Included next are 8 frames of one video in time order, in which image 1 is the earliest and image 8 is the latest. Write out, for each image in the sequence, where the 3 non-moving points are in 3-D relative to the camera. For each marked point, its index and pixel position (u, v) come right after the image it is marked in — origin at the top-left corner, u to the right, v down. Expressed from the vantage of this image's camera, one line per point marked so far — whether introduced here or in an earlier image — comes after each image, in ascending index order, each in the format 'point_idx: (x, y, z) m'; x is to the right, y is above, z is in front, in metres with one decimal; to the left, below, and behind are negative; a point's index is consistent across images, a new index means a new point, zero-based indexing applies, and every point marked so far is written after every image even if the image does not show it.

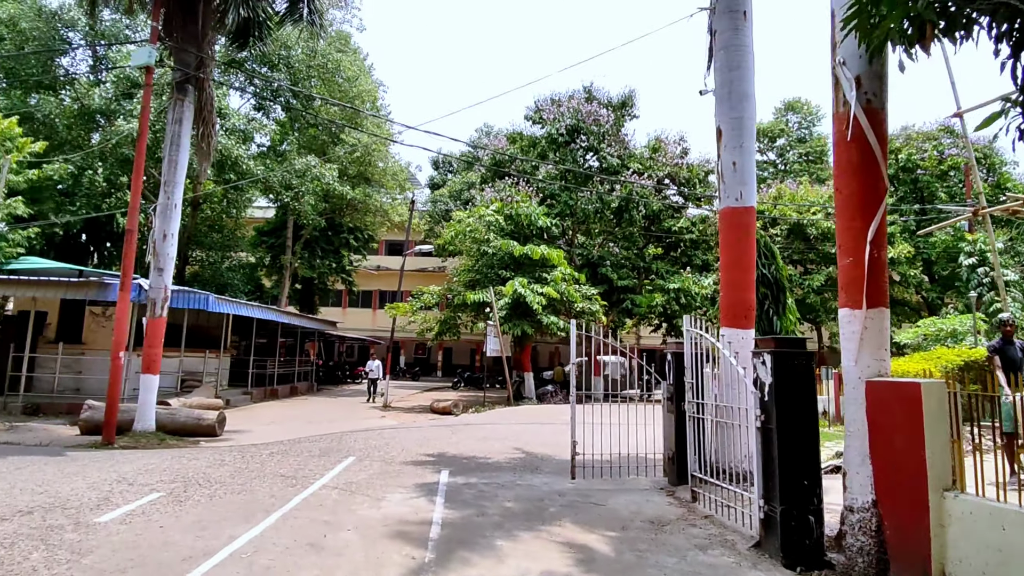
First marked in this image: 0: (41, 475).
0: (-5.3, -2.1, +6.7) m
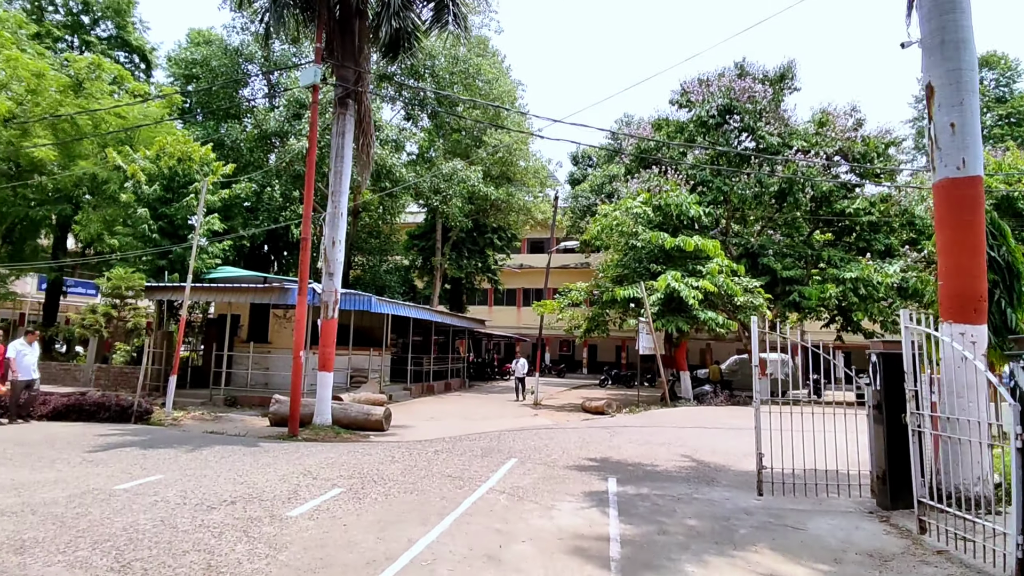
0: (-3.3, -2.2, +7.3) m
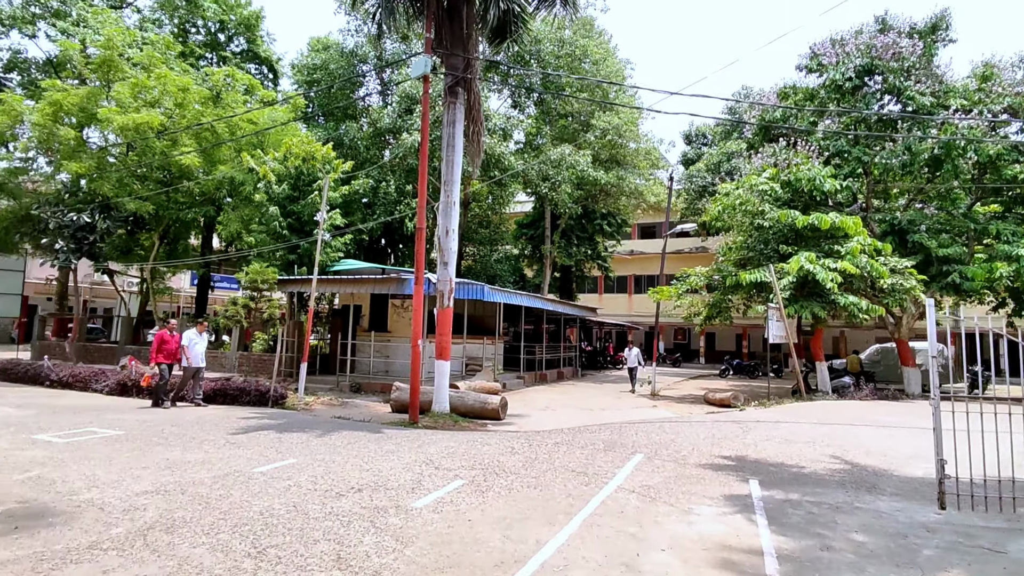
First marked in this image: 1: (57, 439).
0: (-1.8, -2.0, +7.4) m
1: (-6.0, -2.0, +7.9) m
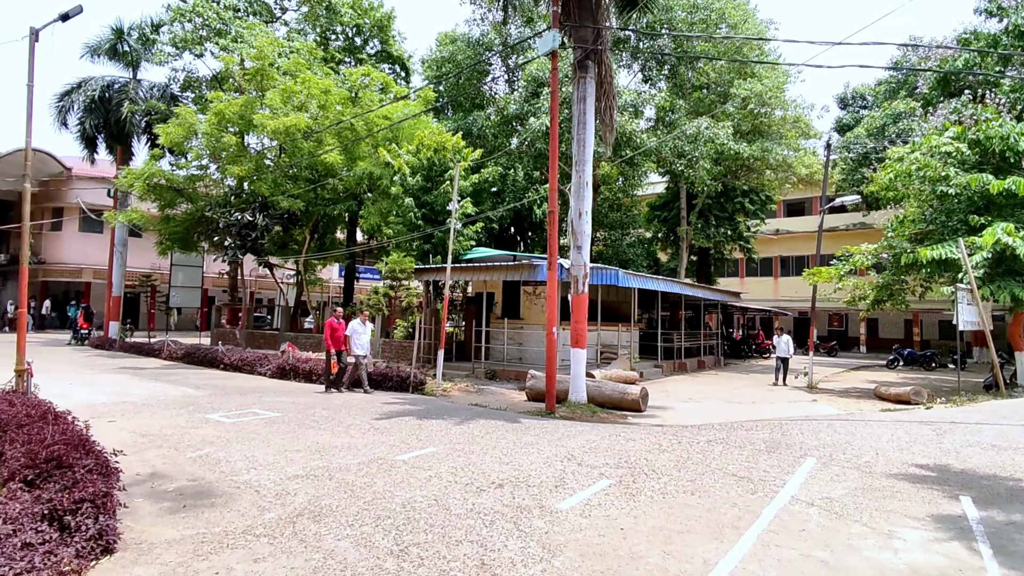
0: (-0.1, -1.9, +7.2) m
1: (-4.1, -1.9, +8.5) m
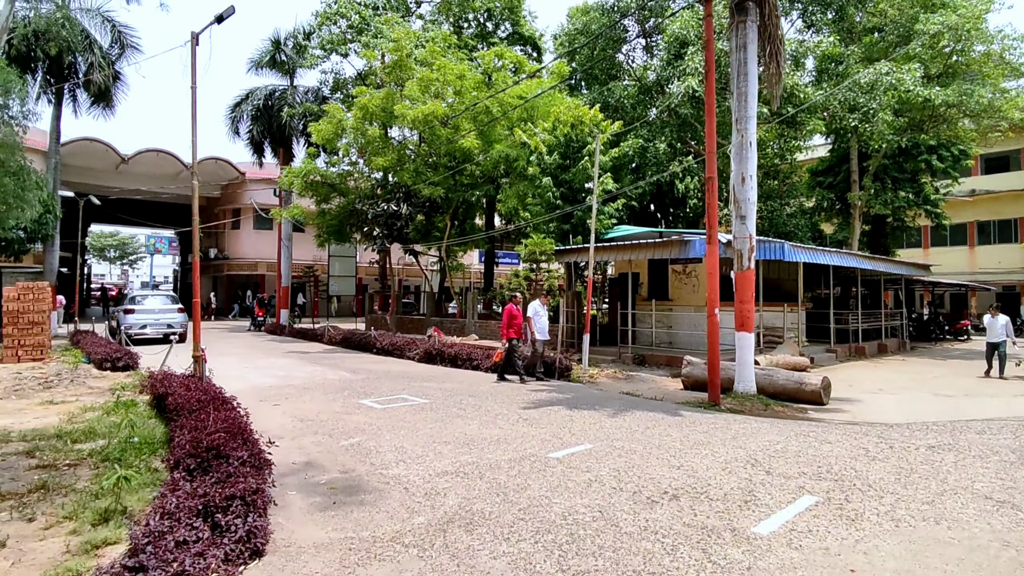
0: (+1.7, -1.6, +6.3) m
1: (-1.9, -1.7, +8.5) m
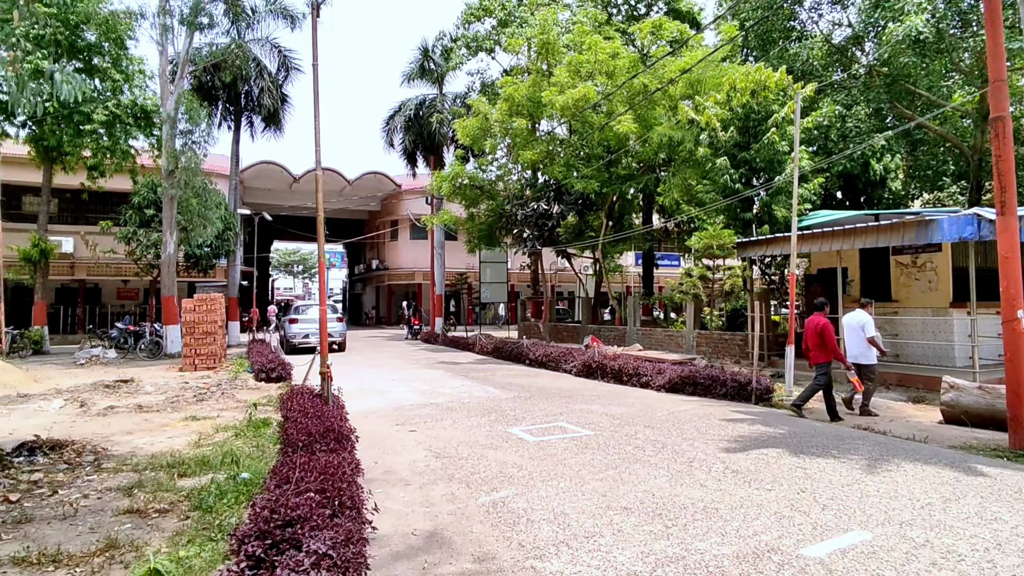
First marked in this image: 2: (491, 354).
0: (+3.1, -1.5, +3.7) m
1: (+0.2, -1.7, +6.8) m
2: (-0.6, -2.0, +17.8) m
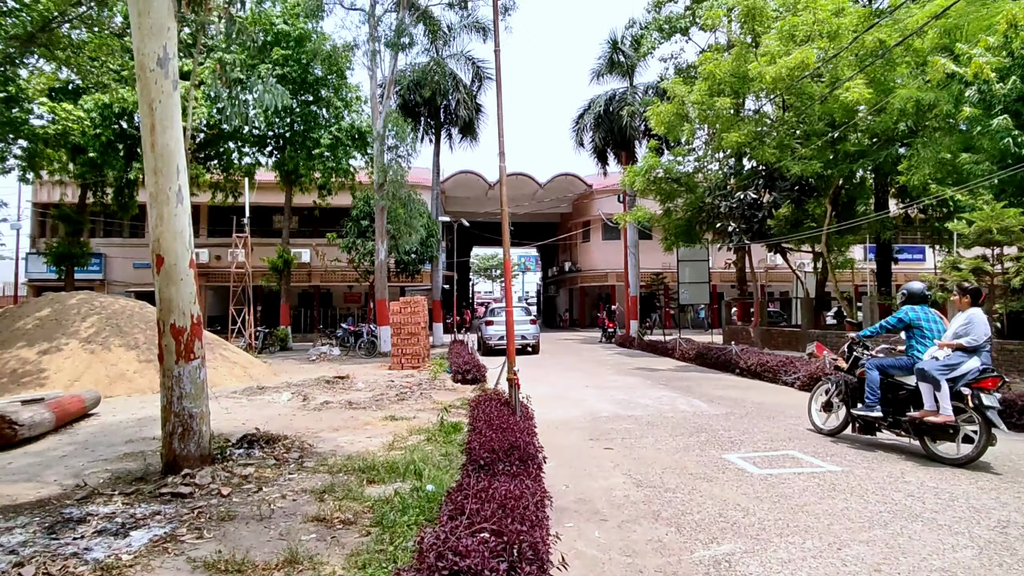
0: (+4.0, -1.4, +1.7) m
1: (+2.2, -1.7, +5.5) m
2: (+4.9, -2.0, +16.2) m
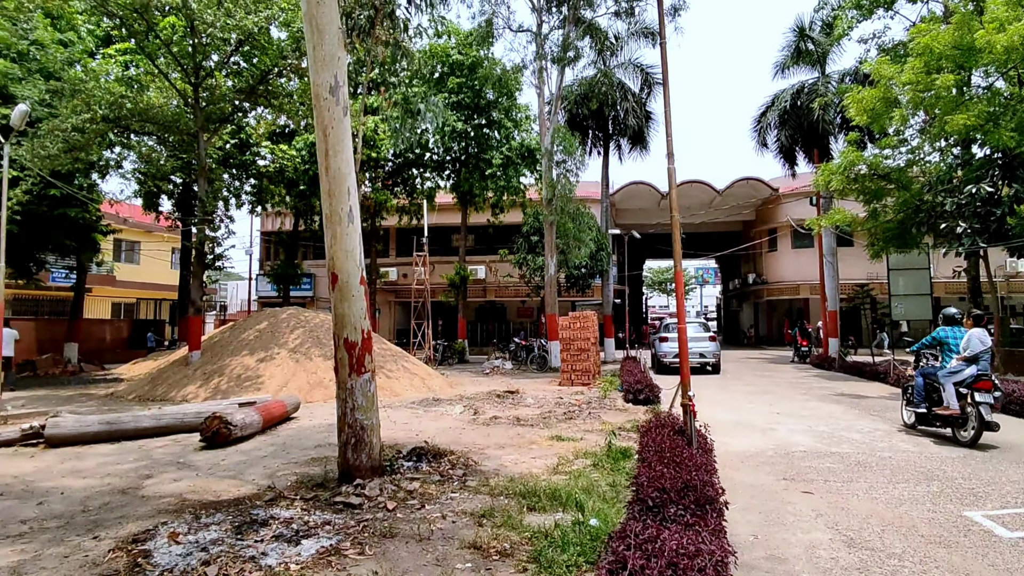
0: (+4.2, -1.4, 0.0) m
1: (+3.5, -1.7, +4.2) m
2: (+9.2, -2.3, +13.7) m
